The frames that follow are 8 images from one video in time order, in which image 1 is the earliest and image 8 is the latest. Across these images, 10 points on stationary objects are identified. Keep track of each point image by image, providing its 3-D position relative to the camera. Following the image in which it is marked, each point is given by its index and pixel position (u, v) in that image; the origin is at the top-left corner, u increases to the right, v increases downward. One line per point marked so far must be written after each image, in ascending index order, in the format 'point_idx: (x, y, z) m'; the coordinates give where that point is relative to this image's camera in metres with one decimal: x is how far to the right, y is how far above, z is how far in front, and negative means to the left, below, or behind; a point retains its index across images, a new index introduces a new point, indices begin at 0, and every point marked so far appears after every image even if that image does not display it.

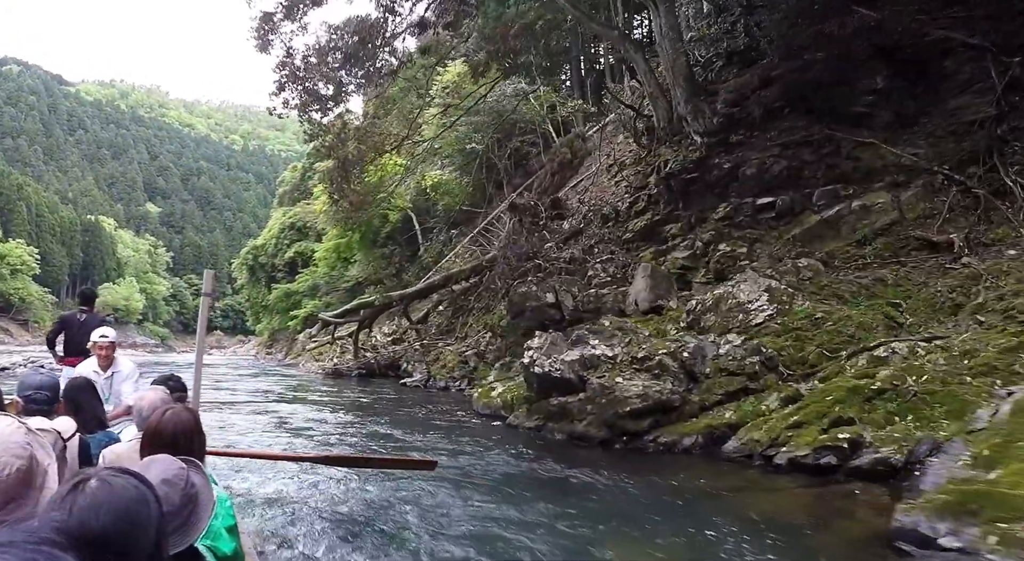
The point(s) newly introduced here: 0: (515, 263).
0: (0.0, +0.4, +15.7) m
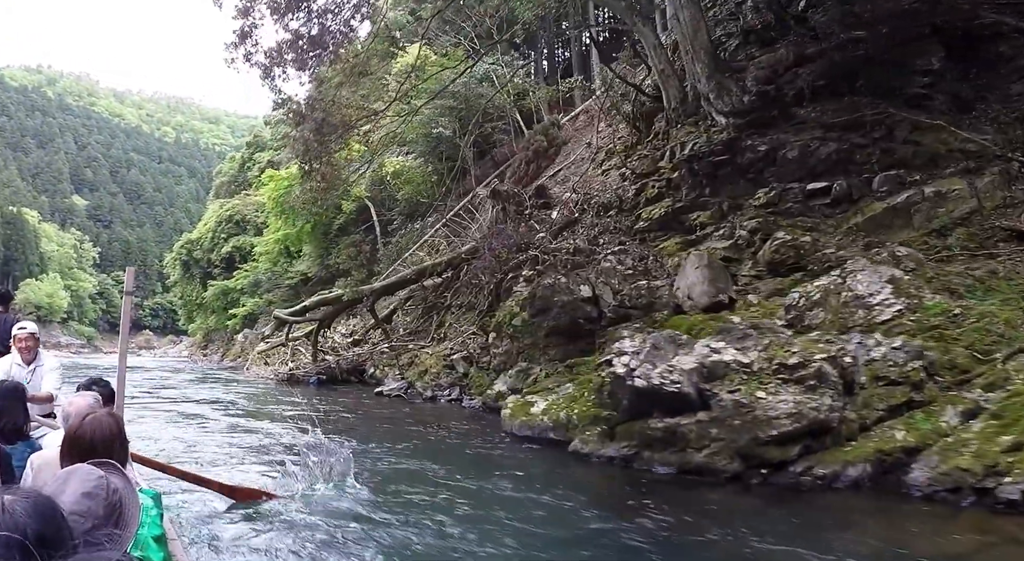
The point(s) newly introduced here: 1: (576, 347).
0: (-0.1, +0.5, +13.6) m
1: (+0.9, -0.8, +9.4) m
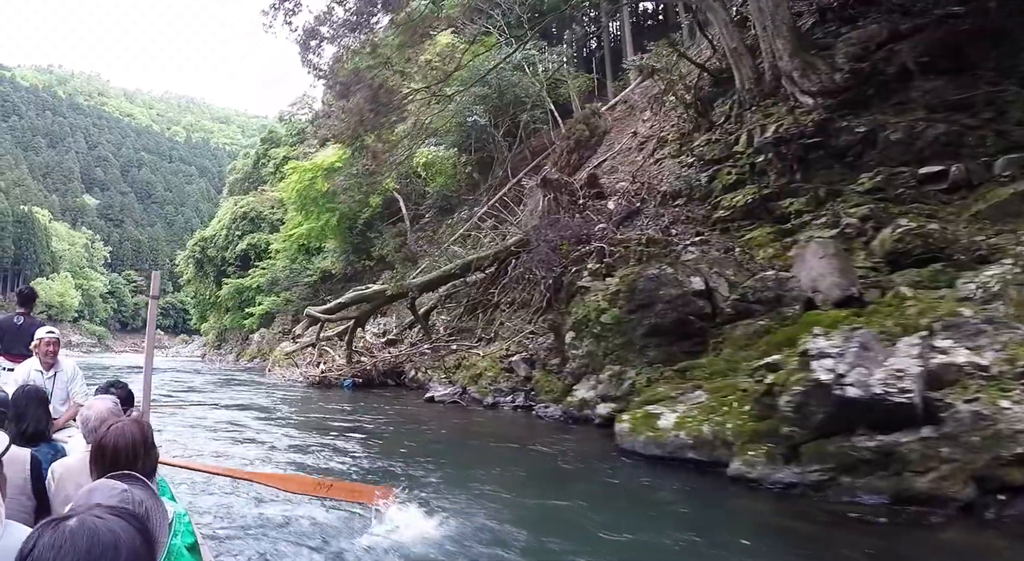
0: (+1.0, +0.6, +12.4) m
1: (+1.9, -0.7, +8.1) m
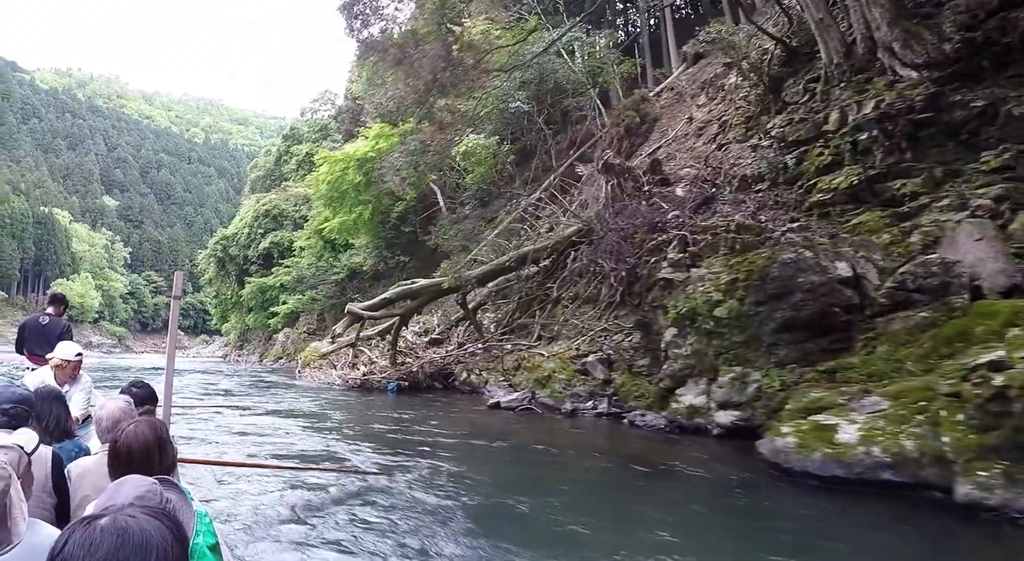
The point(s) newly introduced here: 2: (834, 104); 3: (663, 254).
0: (+2.0, +0.7, +11.2) m
1: (+2.8, -0.6, +6.9) m
2: (+5.2, +2.9, +11.9) m
3: (+2.2, +0.4, +10.8) m
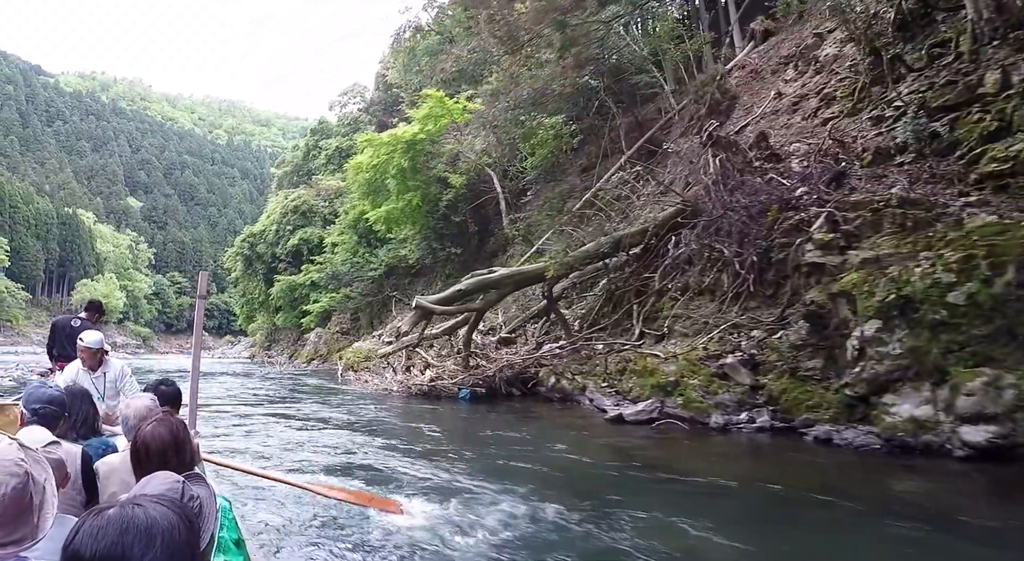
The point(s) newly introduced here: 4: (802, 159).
0: (+3.3, +0.8, +9.4) m
1: (+4.0, -0.4, +5.1) m
2: (+6.6, +3.0, +10.0) m
3: (+3.6, +0.6, +9.0) m
4: (+4.6, +1.9, +11.6) m
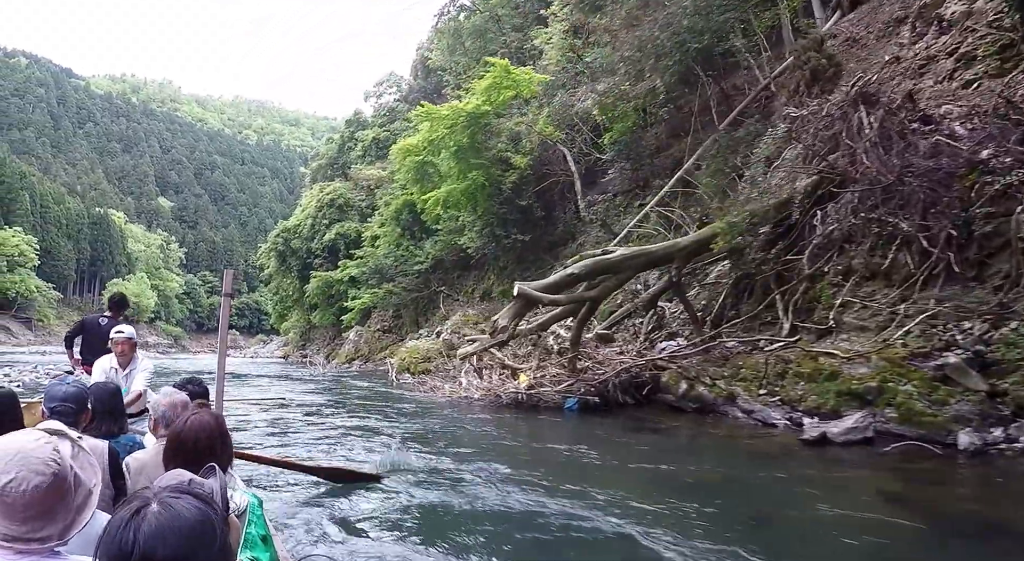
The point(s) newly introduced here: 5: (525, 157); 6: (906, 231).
0: (+4.6, +1.0, +7.5) m
1: (+5.2, -0.2, +3.1) m
2: (+7.9, +3.2, +8.0) m
3: (+4.8, +0.8, +7.1) m
4: (+5.9, +2.1, +9.7) m
5: (+0.3, +2.6, +15.7) m
6: (+4.2, +0.5, +8.0) m
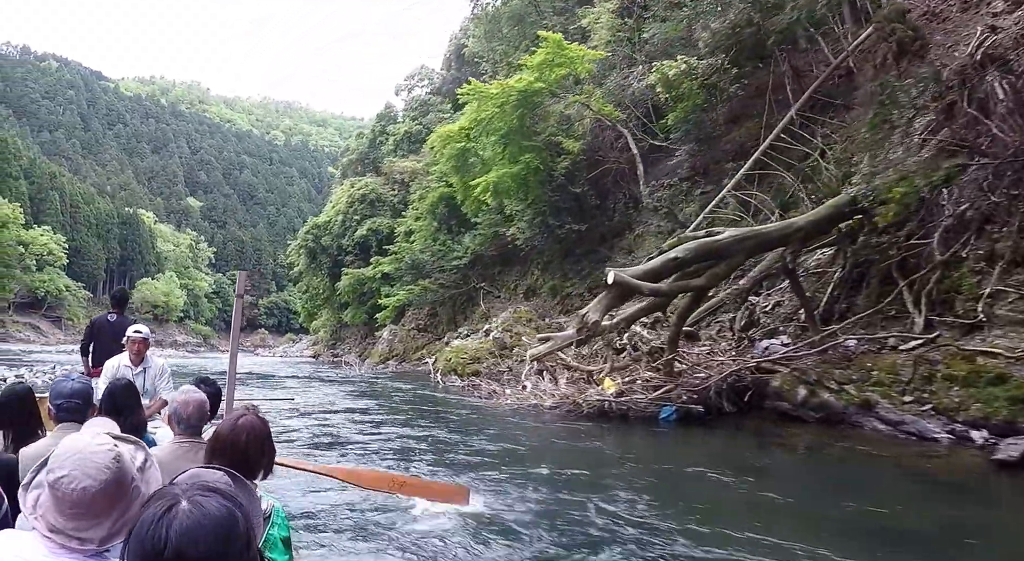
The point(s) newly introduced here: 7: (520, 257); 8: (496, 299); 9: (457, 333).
0: (+5.4, +1.2, +6.2) m
1: (+5.8, -0.1, +1.9) m
2: (+8.6, +3.4, +6.6) m
3: (+5.6, +0.9, +5.8) m
4: (+6.8, +2.3, +8.4) m
5: (+1.3, +2.8, +14.6) m
6: (+4.9, +0.7, +6.7) m
7: (+0.2, +0.6, +19.4) m
8: (-0.4, -0.5, +19.4) m
9: (-1.4, -1.3, +18.8) m
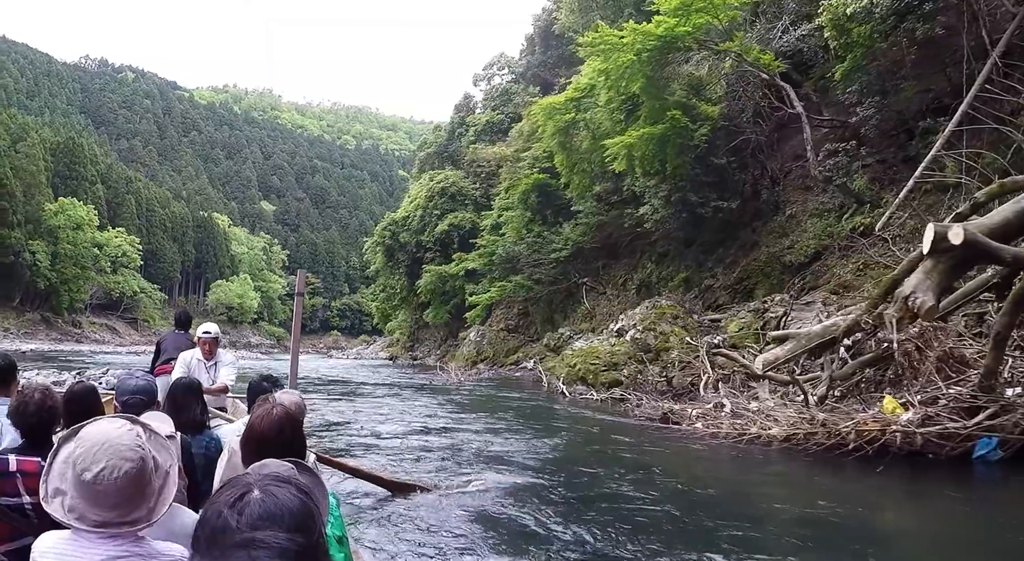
0: (+6.7, +1.4, +3.6) m
1: (+6.7, +0.1, -0.8) m
2: (+10.0, +3.6, +3.7) m
3: (+6.9, +1.1, +3.2) m
4: (+8.3, +2.5, +5.6) m
5: (+3.4, +2.9, +12.3) m
6: (+6.3, +0.9, +4.1) m
7: (+2.7, +0.8, +17.2) m
8: (+2.1, -0.3, +17.2) m
9: (+1.1, -1.2, +16.7) m
